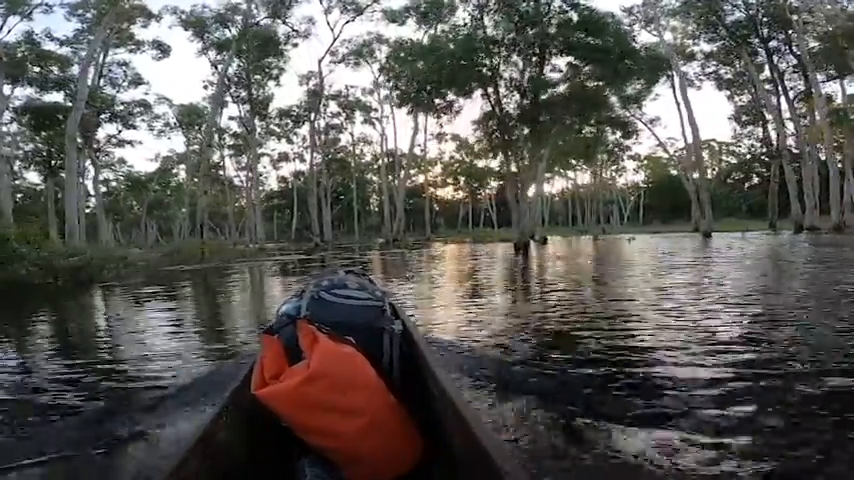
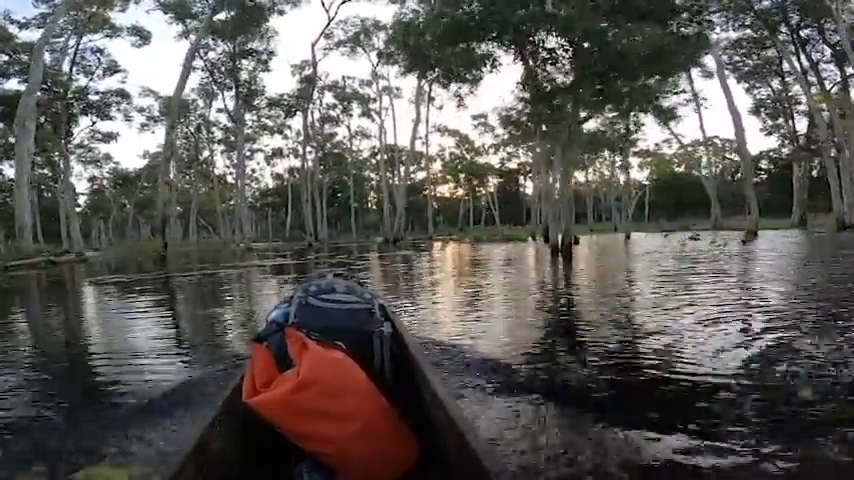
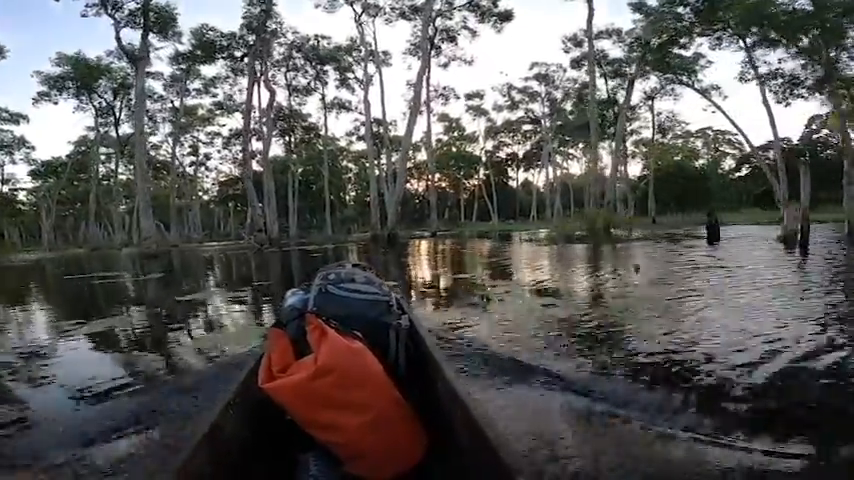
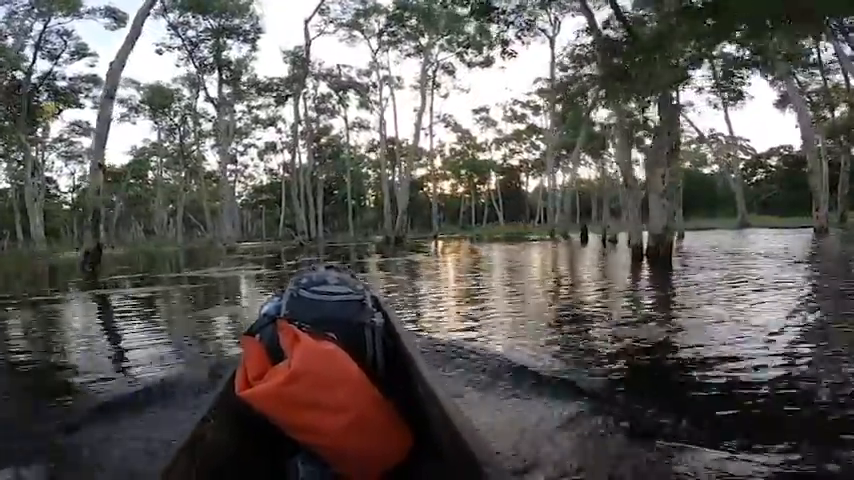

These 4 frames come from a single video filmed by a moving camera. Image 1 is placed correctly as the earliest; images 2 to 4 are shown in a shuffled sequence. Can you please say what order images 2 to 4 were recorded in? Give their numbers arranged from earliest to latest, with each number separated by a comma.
2, 4, 3
